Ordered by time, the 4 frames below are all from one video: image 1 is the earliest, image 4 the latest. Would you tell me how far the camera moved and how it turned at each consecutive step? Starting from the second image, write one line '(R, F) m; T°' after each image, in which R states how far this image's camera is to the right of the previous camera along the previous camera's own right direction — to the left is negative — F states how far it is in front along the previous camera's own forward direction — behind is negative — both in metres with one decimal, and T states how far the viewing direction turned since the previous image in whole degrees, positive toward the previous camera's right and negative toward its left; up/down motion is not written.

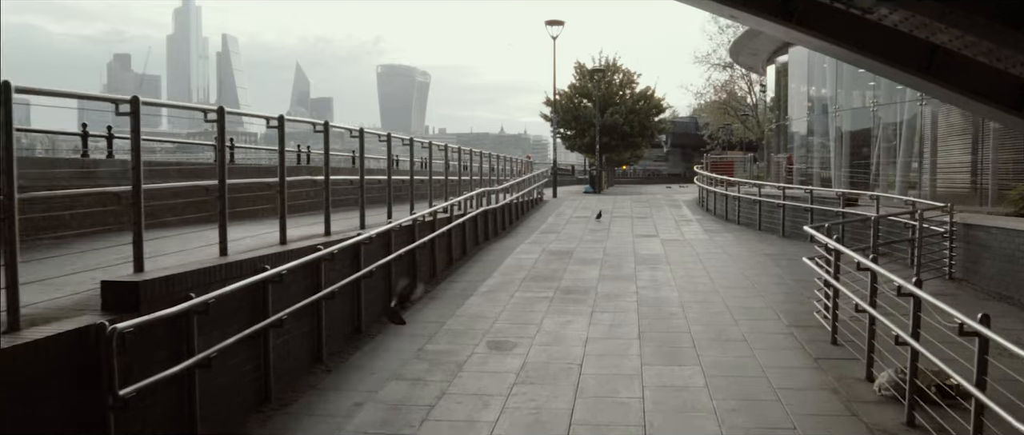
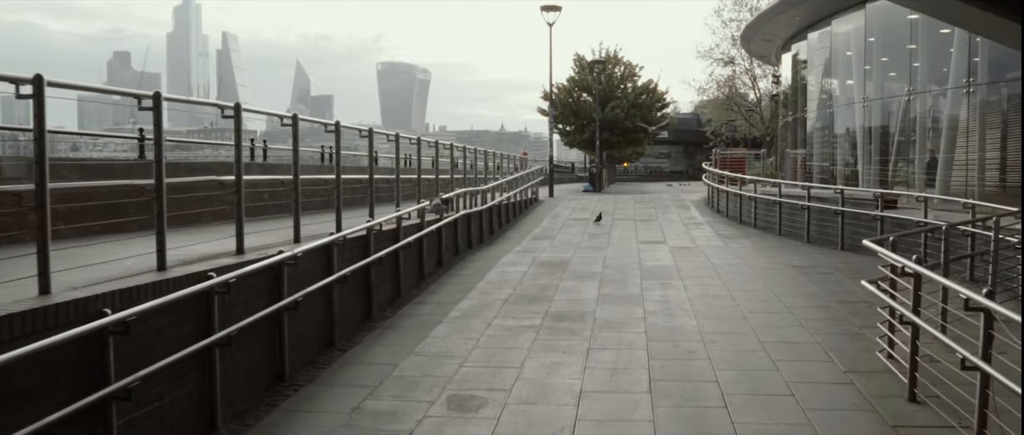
(+0.2, +1.8) m; 0°
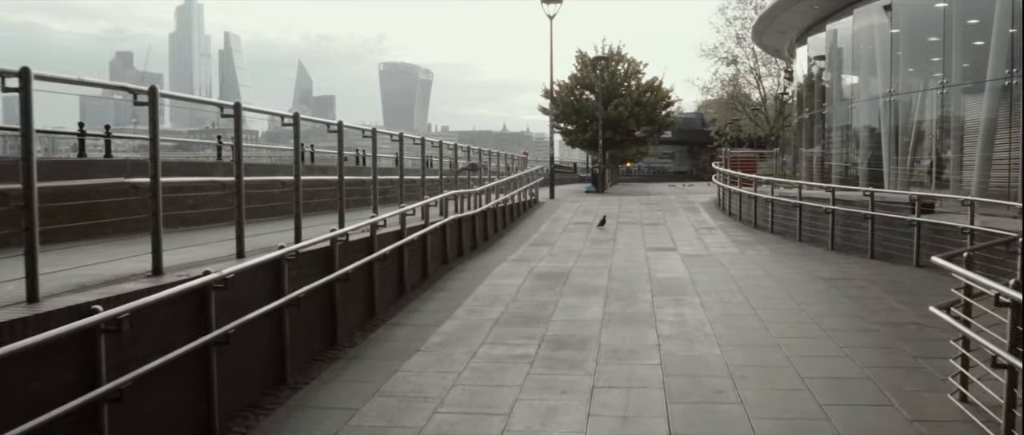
(+0.1, +1.2) m; 0°
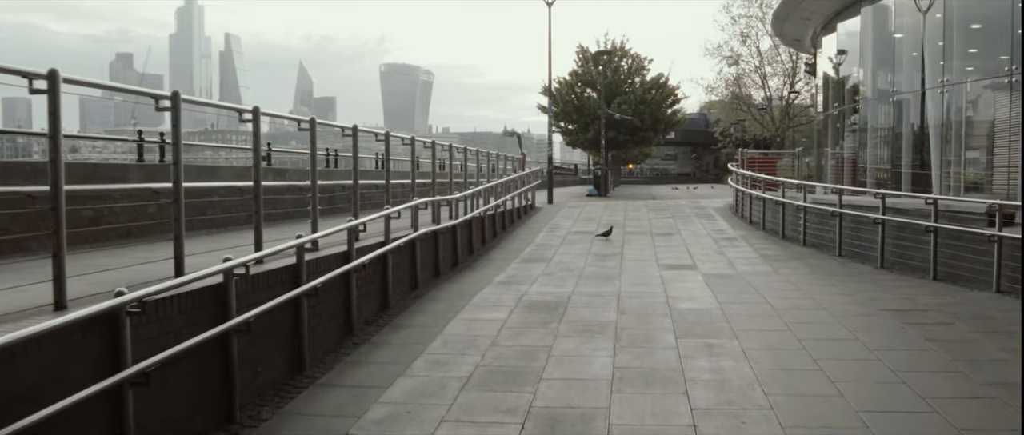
(+0.2, +2.0) m; 0°
